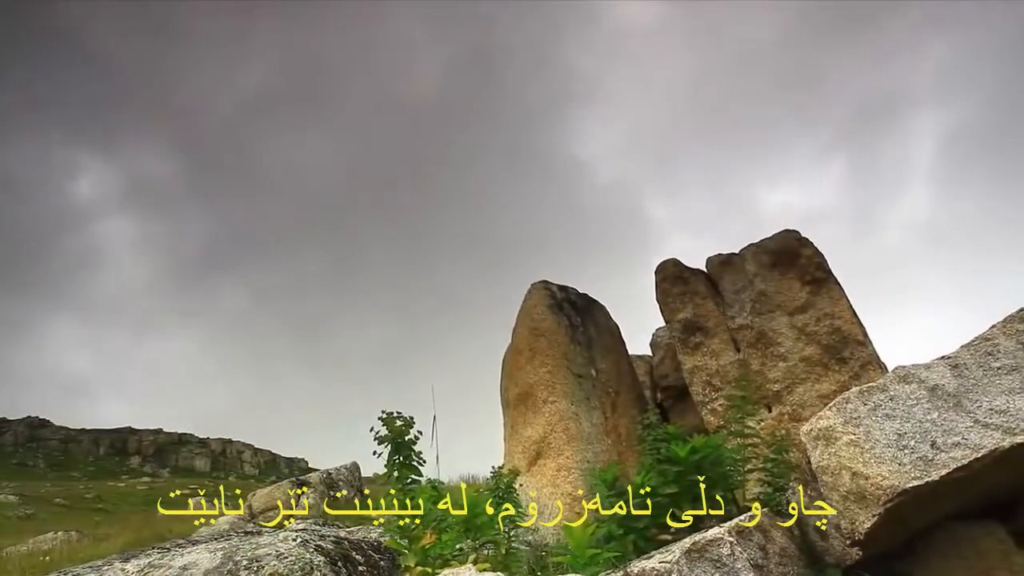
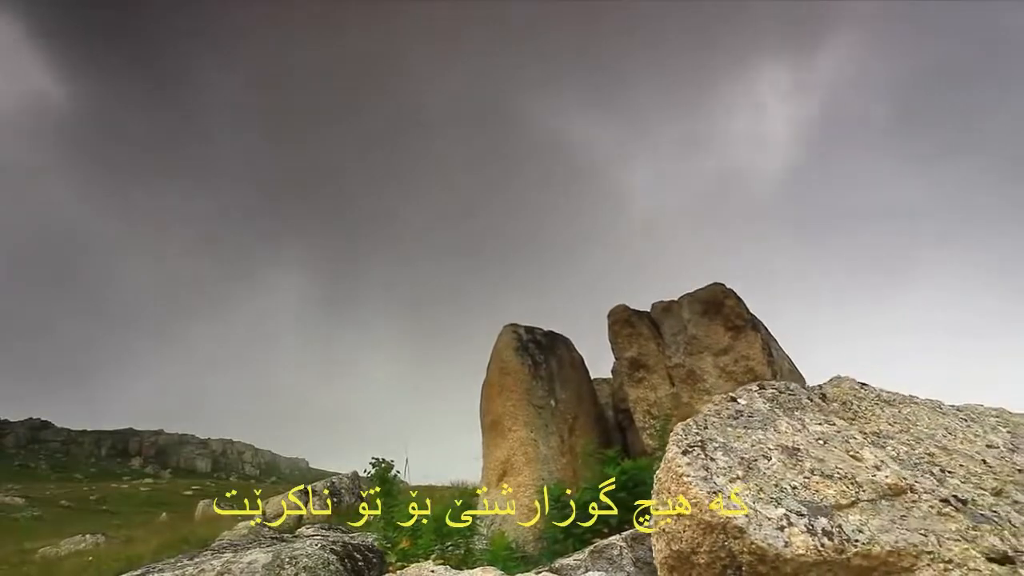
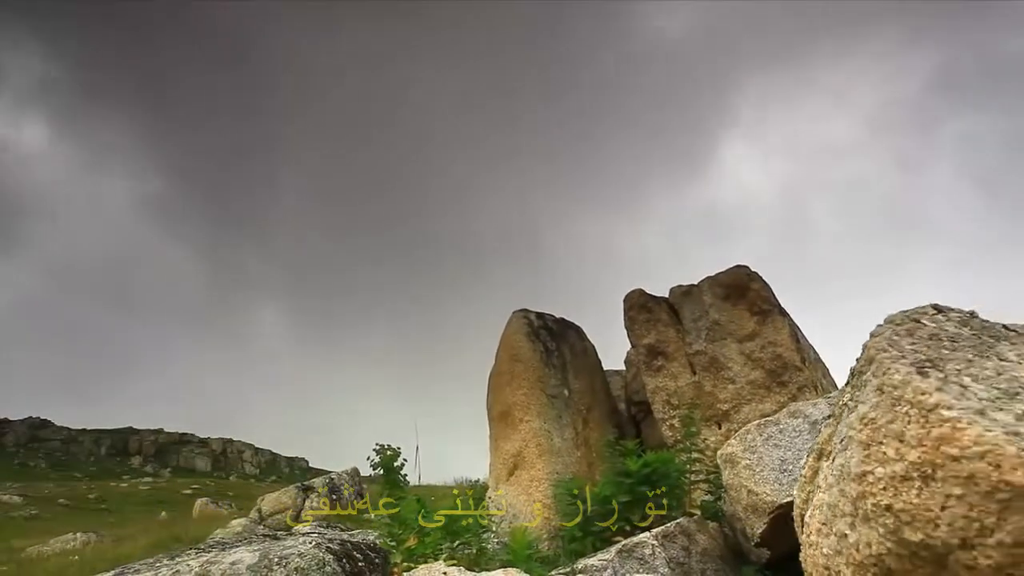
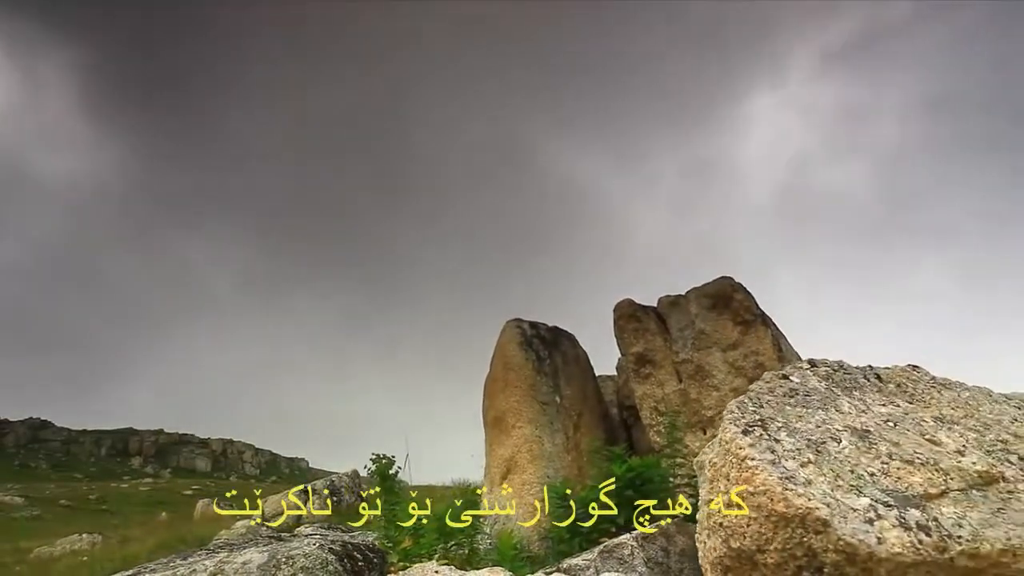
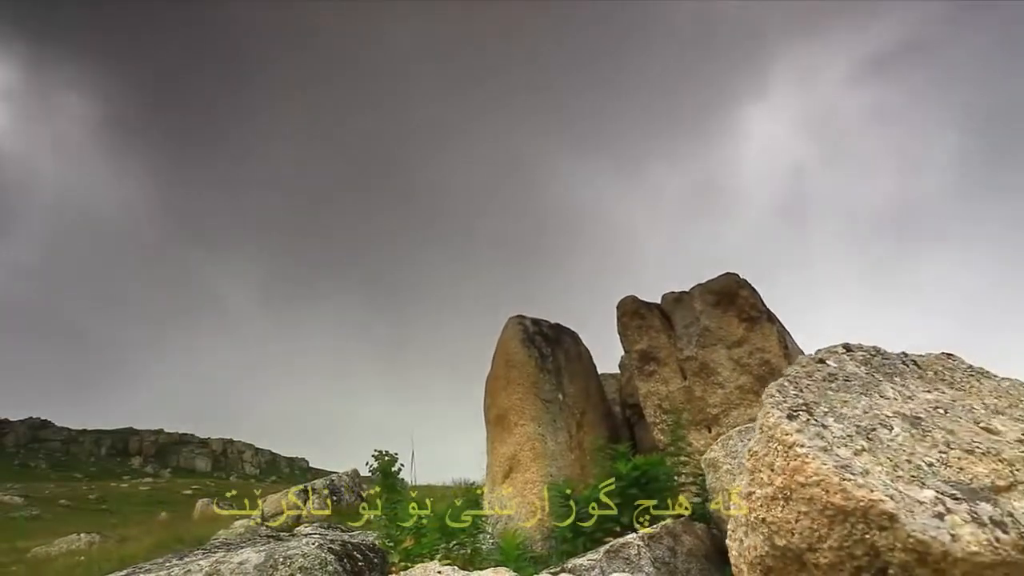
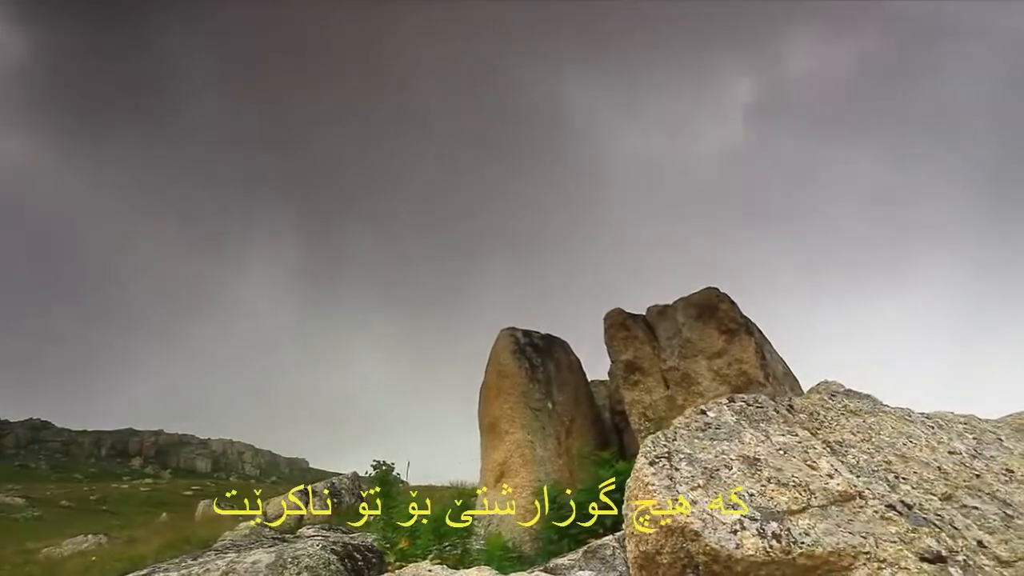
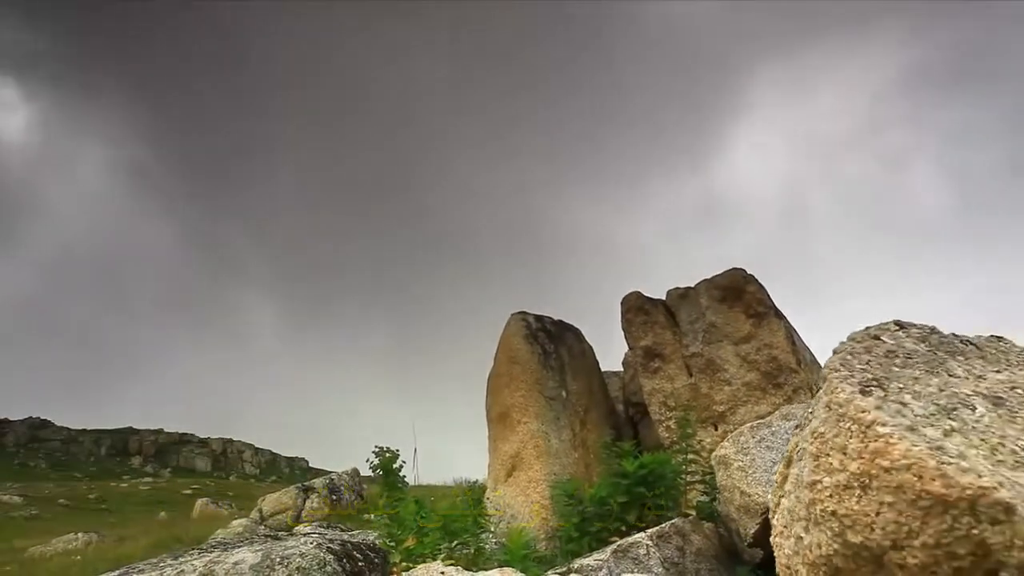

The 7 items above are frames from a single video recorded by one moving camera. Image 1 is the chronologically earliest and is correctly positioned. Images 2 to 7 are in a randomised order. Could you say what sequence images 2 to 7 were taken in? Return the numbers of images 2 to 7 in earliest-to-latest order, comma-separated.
3, 7, 5, 4, 2, 6
